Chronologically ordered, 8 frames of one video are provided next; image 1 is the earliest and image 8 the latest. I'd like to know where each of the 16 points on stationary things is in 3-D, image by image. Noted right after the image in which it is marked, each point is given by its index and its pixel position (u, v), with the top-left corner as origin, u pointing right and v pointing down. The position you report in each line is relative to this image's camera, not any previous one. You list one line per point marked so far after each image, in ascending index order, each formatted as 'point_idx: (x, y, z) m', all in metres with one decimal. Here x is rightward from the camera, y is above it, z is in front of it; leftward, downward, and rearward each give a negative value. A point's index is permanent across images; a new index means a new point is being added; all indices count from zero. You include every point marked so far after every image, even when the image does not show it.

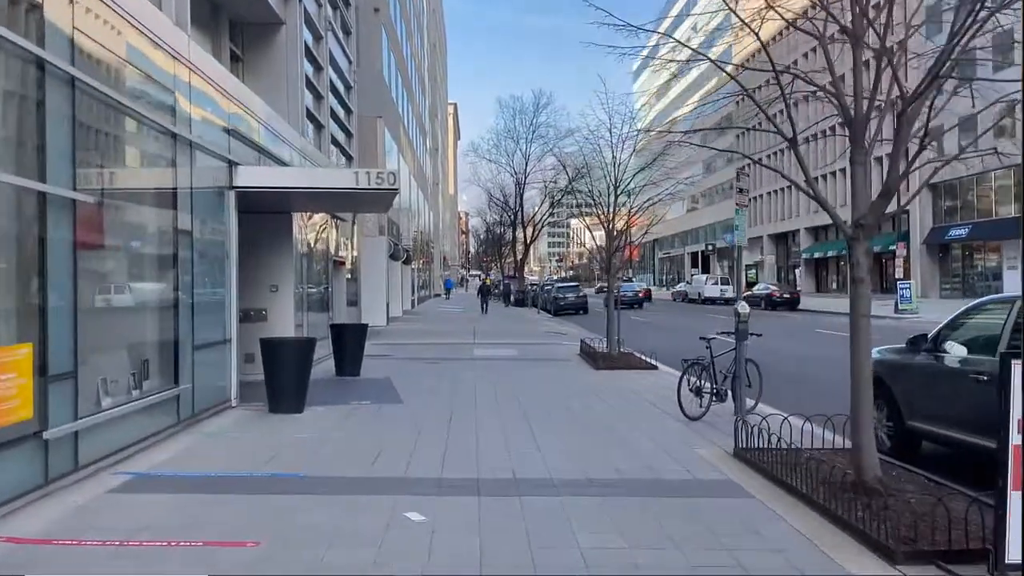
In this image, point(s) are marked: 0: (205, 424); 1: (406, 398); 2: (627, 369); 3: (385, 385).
0: (-3.4, -1.5, +9.7) m
1: (-1.6, -1.6, +12.8) m
2: (+2.2, -1.6, +17.5) m
3: (-2.1, -1.6, +14.2) m
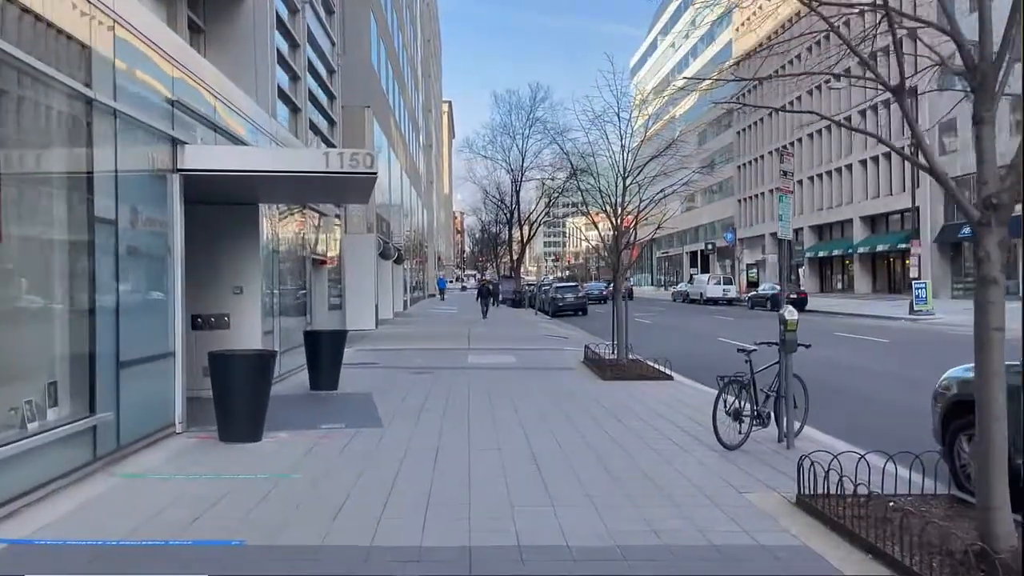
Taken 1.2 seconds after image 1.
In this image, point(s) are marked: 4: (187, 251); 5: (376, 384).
0: (-3.3, -1.5, +7.9) m
1: (-1.6, -1.6, +10.9) m
2: (+2.2, -1.6, +15.7) m
3: (-2.1, -1.6, +12.4) m
4: (-4.6, +0.5, +12.5) m
5: (-2.3, -1.6, +14.5) m
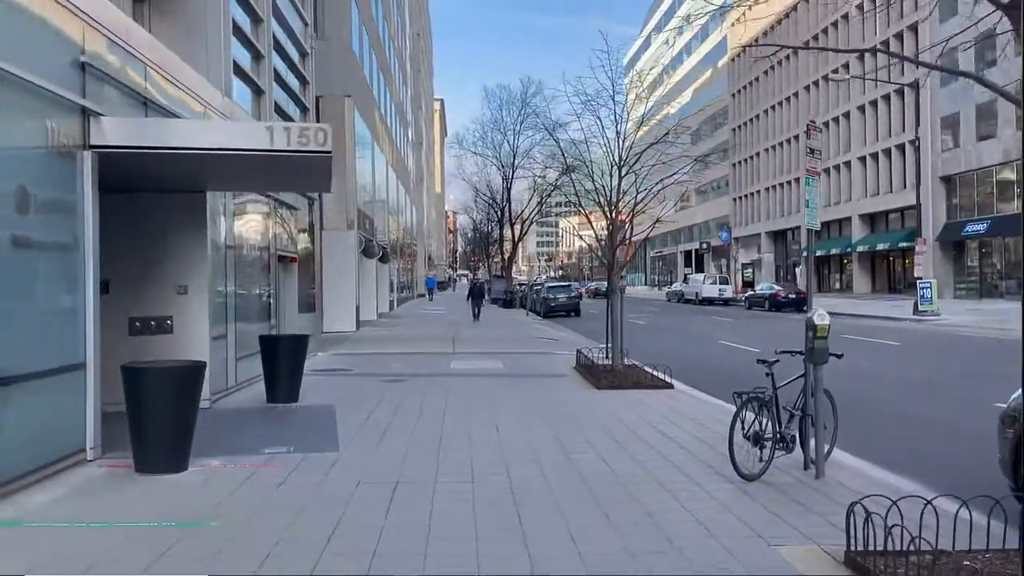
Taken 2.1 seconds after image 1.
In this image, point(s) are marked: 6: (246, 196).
0: (-3.5, -1.5, +6.4) m
1: (-1.8, -1.6, +9.4) m
2: (+2.0, -1.6, +14.3) m
3: (-2.3, -1.6, +10.9) m
4: (-4.8, +0.5, +11.0) m
5: (-2.5, -1.6, +13.0) m
6: (-4.3, +1.6, +14.0) m
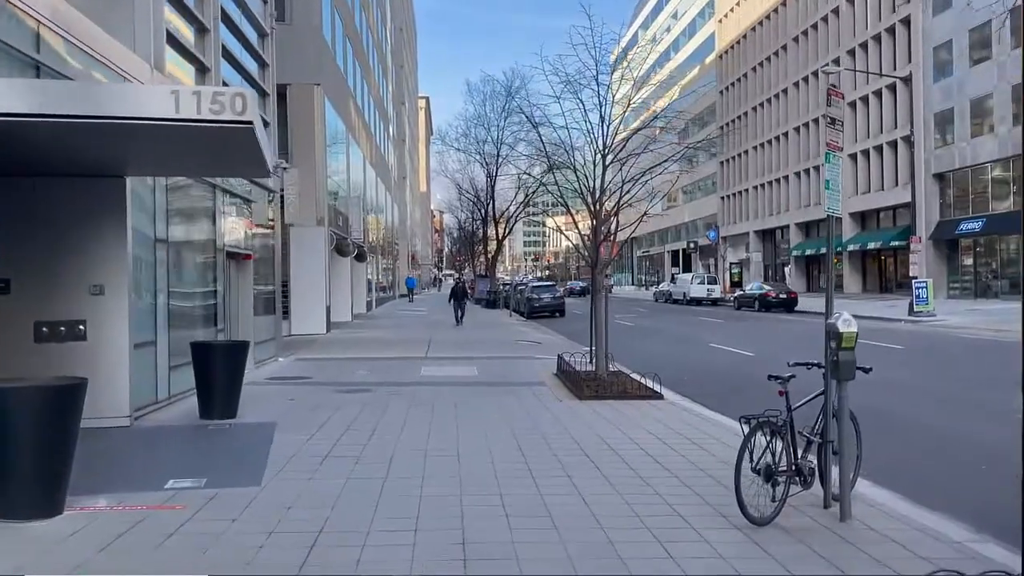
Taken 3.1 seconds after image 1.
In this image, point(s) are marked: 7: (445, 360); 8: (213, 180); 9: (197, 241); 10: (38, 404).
0: (-3.8, -1.5, +4.9) m
1: (-2.1, -1.6, +8.0) m
2: (+1.5, -1.6, +12.9) m
3: (-2.7, -1.6, +9.5) m
4: (-5.2, +0.5, +9.5) m
5: (-2.9, -1.6, +11.6) m
6: (-4.7, +1.6, +12.5) m
7: (-1.4, -1.5, +18.3) m
8: (-4.6, +1.7, +13.6) m
9: (-4.7, +0.7, +13.2) m
10: (-3.1, -0.7, +5.8) m
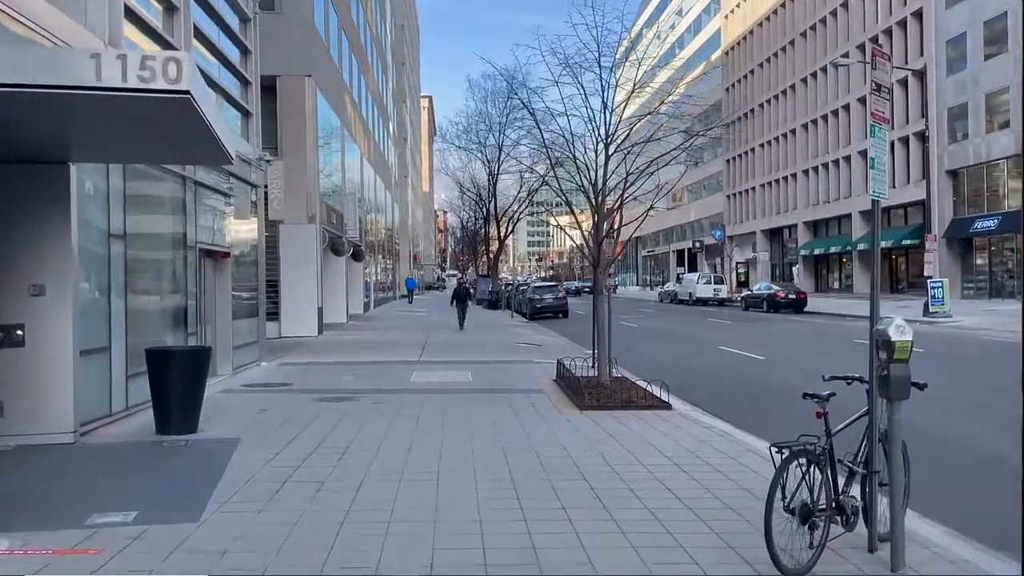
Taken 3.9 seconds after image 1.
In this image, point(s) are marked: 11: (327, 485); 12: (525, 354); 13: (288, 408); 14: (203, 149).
0: (-4.0, -1.5, +3.9) m
1: (-2.2, -1.6, +6.9) m
2: (+1.5, -1.6, +11.8) m
3: (-2.8, -1.6, +8.4) m
4: (-5.3, +0.5, +8.5) m
5: (-3.0, -1.6, +10.5) m
6: (-4.7, +1.6, +11.5) m
7: (-1.4, -1.5, +17.2) m
8: (-4.7, +1.7, +12.6) m
9: (-4.8, +0.7, +12.2) m
10: (-3.3, -0.7, +4.8) m
11: (-1.5, -1.6, +7.3) m
12: (+0.3, -1.4, +19.5) m
13: (-3.0, -1.6, +11.8) m
14: (-3.2, +1.4, +9.1) m
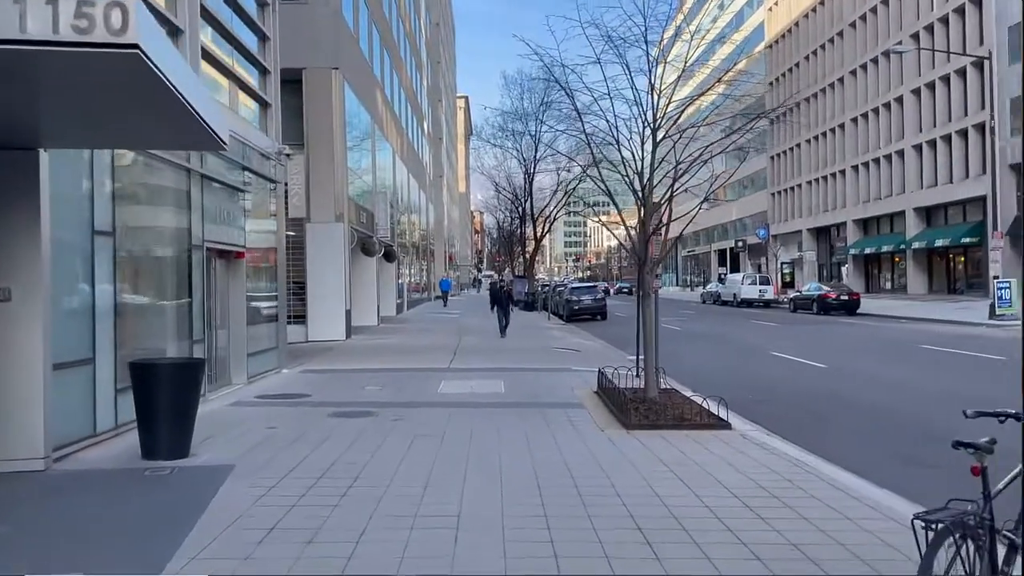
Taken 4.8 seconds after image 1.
0: (-3.8, -1.5, +2.7) m
1: (-2.0, -1.6, +5.7) m
2: (+1.9, -1.6, +10.4) m
3: (-2.5, -1.7, +7.2) m
4: (-5.0, +0.5, +7.4) m
5: (-2.6, -1.6, +9.3) m
6: (-4.3, +1.5, +10.4) m
7: (-0.8, -1.5, +15.9) m
8: (-4.2, +1.6, +11.4) m
9: (-4.3, +0.7, +11.0) m
10: (-3.1, -0.8, +3.6) m
11: (-1.3, -1.6, +6.1) m
12: (+1.0, -1.5, +18.1) m
13: (-2.5, -1.6, +10.6) m
14: (-2.8, +1.4, +7.9) m
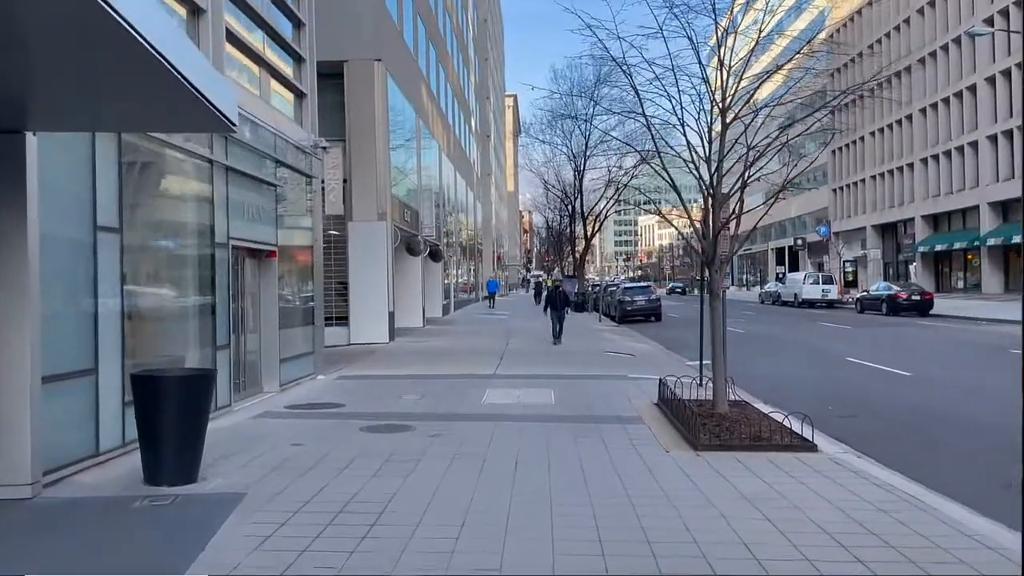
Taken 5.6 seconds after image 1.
0: (-3.7, -1.5, +1.8) m
1: (-1.7, -1.6, +4.7) m
2: (+2.4, -1.6, +9.1) m
3: (-2.1, -1.7, +6.2) m
4: (-4.6, +0.5, +6.5) m
5: (-2.1, -1.6, +8.3) m
6: (-3.8, +1.5, +9.5) m
7: (+0.1, -1.5, +14.8) m
8: (-3.6, +1.6, +10.5) m
9: (-3.7, +0.7, +10.1) m
10: (-2.9, -0.8, +2.6) m
11: (-1.0, -1.7, +5.0) m
12: (+2.0, -1.5, +16.9) m
13: (-2.0, -1.6, +9.6) m
14: (-2.4, +1.4, +6.9) m
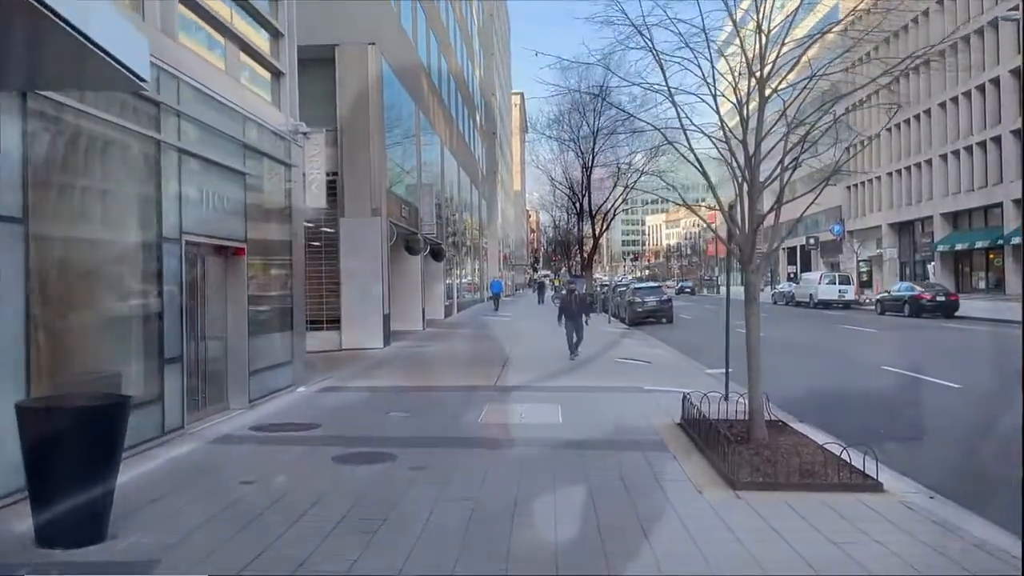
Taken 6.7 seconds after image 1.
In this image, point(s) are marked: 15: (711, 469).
0: (-3.8, -1.6, +0.2) m
1: (-1.8, -1.7, +3.1) m
2: (+2.4, -1.6, +7.5) m
3: (-2.1, -1.7, +4.6) m
4: (-4.6, +0.4, +4.9) m
5: (-2.2, -1.6, +6.7) m
6: (-3.8, +1.5, +7.9) m
7: (+0.1, -1.6, +13.2) m
8: (-3.6, +1.6, +8.9) m
9: (-3.7, +0.6, +8.5) m
10: (-3.0, -0.8, +1.0) m
11: (-1.0, -1.7, +3.4) m
12: (+2.0, -1.5, +15.3) m
13: (-2.0, -1.7, +8.0) m
14: (-2.5, +1.3, +5.3) m
15: (+1.9, -1.6, +8.3) m
